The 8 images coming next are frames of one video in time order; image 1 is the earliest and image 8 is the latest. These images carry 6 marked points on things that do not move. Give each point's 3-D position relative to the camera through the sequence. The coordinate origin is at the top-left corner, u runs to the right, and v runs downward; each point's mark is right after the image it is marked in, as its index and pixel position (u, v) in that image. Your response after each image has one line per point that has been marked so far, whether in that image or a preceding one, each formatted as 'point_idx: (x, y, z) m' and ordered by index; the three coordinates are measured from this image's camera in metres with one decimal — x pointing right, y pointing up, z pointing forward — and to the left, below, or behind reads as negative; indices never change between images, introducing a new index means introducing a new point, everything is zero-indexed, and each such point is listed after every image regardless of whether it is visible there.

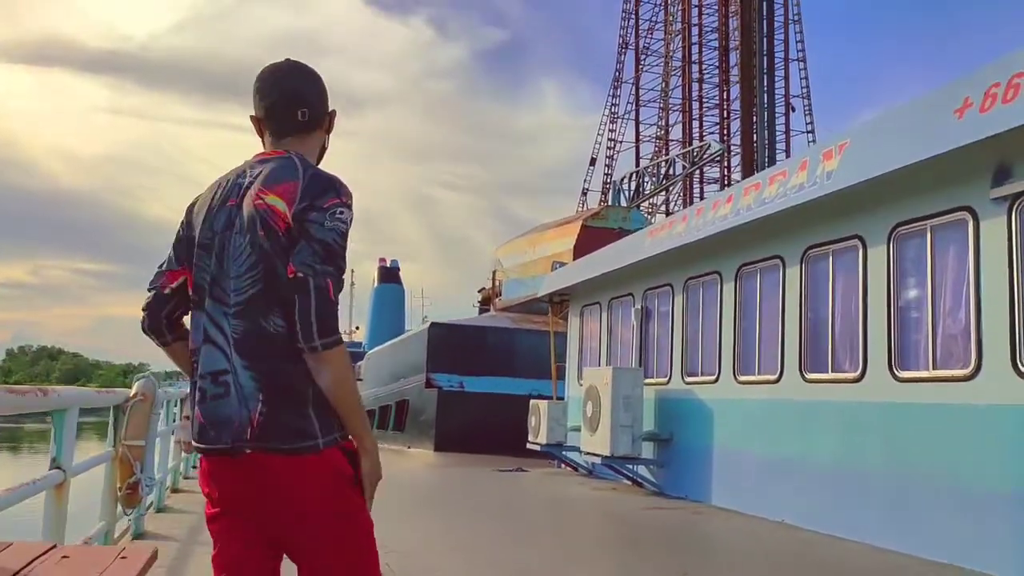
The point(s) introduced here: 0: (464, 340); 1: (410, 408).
0: (-0.8, -0.8, +14.7) m
1: (-1.7, -2.0, +15.3) m
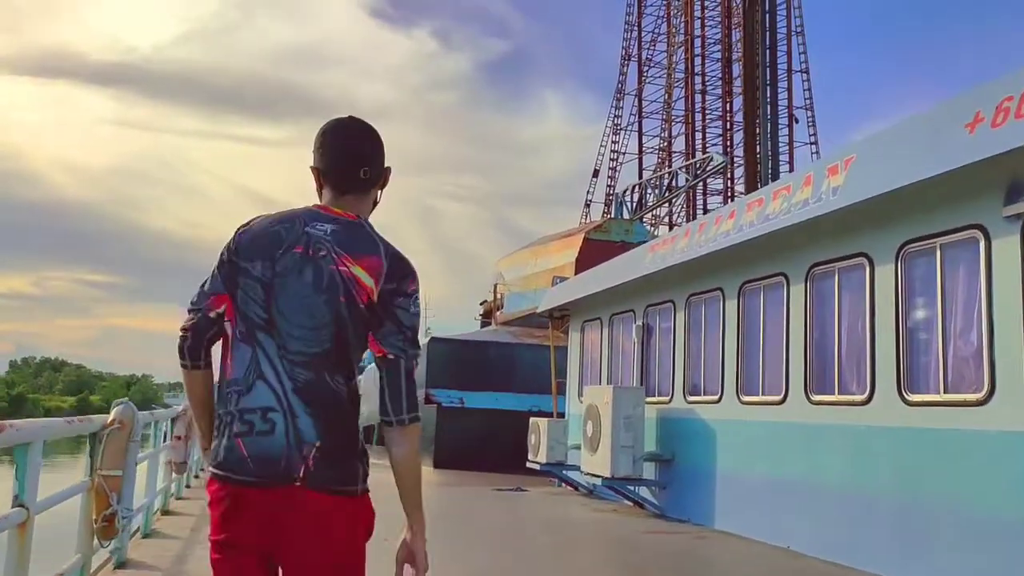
0: (-0.8, -1.1, +14.5) m
1: (-1.7, -2.2, +15.1) m
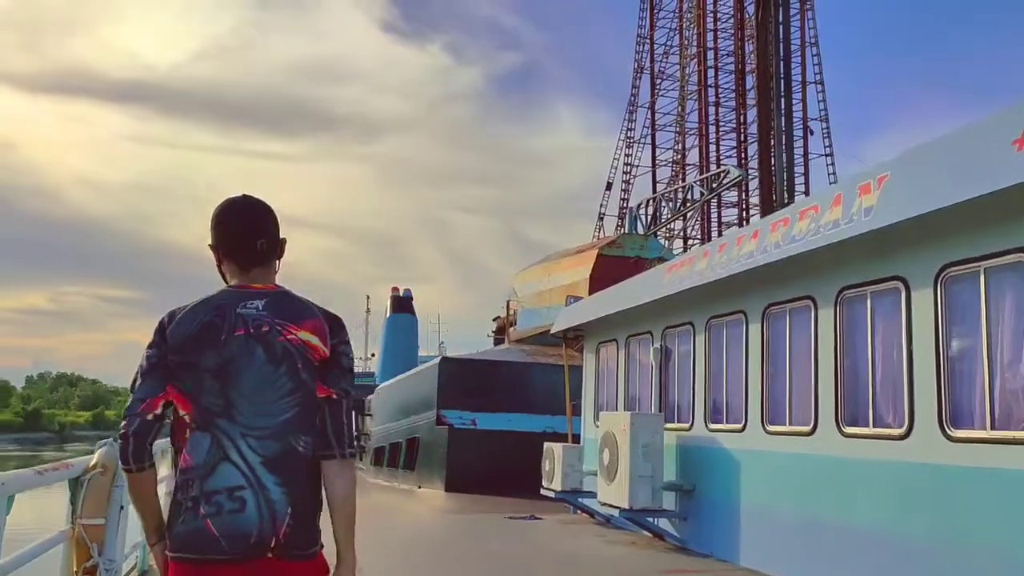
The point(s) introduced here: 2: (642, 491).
0: (-0.5, -1.3, +14.1) m
1: (-1.5, -2.5, +14.8) m
2: (+1.1, -1.7, +7.7) m
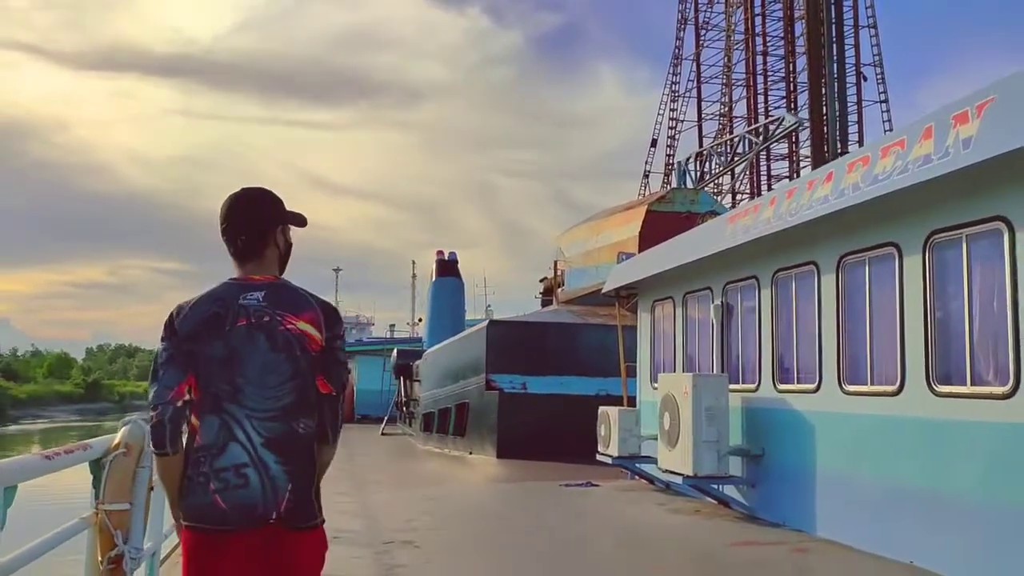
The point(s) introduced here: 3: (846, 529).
0: (+0.2, -0.7, +13.7) m
1: (-0.6, -1.9, +14.5) m
2: (+1.5, -1.3, +7.3) m
3: (+2.2, -1.6, +6.2) m
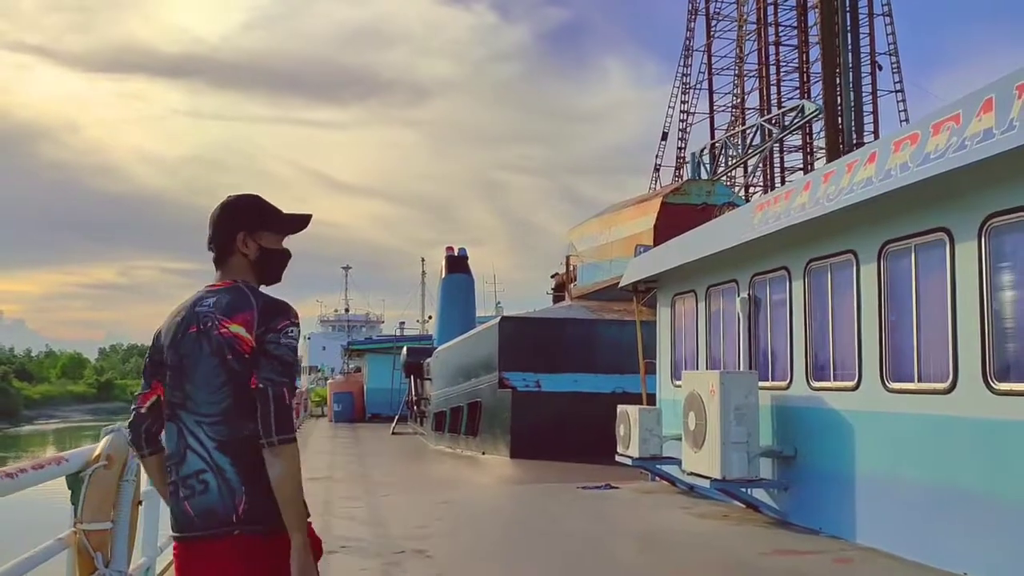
0: (+0.4, -0.7, +13.3) m
1: (-0.4, -1.9, +14.1) m
2: (+1.7, -1.3, +6.9) m
3: (+2.4, -1.5, +5.8) m
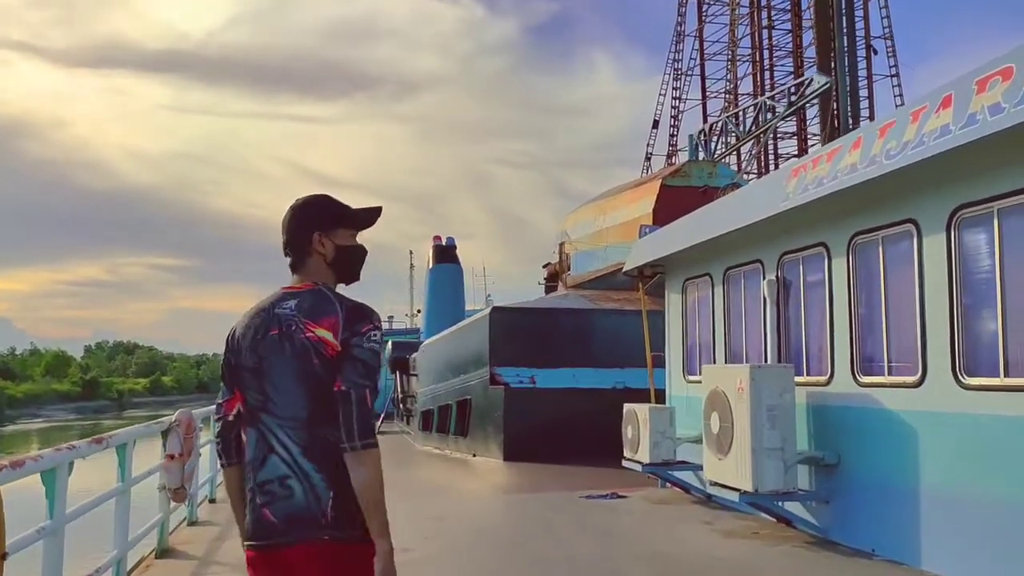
0: (+0.3, -0.5, +12.3) m
1: (-0.5, -1.7, +13.1) m
2: (+1.6, -1.1, +5.9) m
3: (+2.3, -1.4, +4.8) m
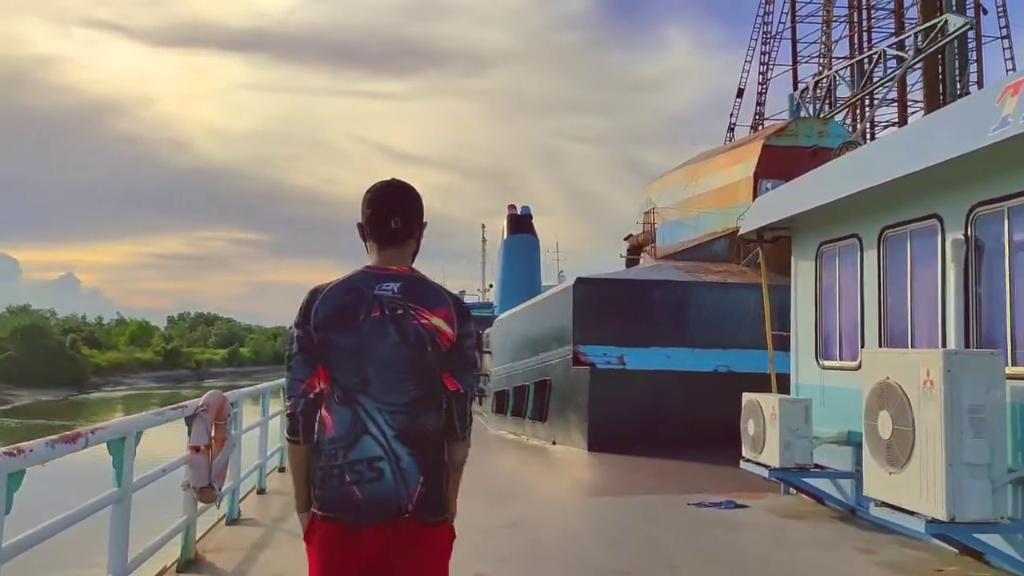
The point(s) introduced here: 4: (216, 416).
0: (+1.3, -0.1, +10.9) m
1: (+0.5, -1.3, +11.7) m
2: (+2.2, -0.9, +4.4) m
3: (+2.8, -1.3, +3.2) m
4: (-1.8, -0.8, +5.6) m
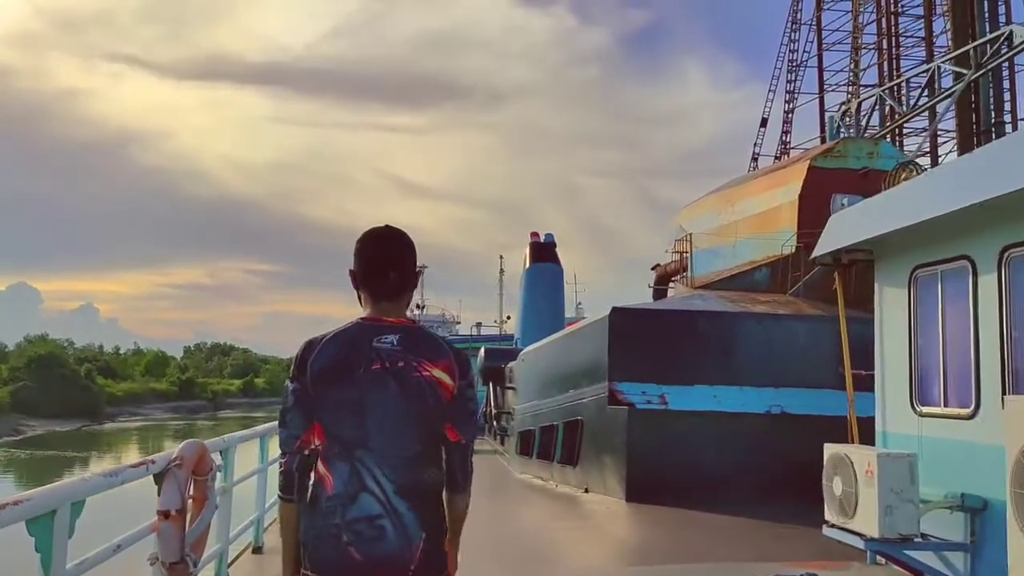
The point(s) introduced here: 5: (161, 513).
0: (+1.6, -0.5, +9.8) m
1: (+0.8, -1.6, +10.6) m
2: (+2.3, -1.1, +3.2) m
3: (+3.0, -1.3, +2.1) m
4: (-1.6, -0.9, +4.5) m
5: (-1.6, -1.0, +4.3) m
